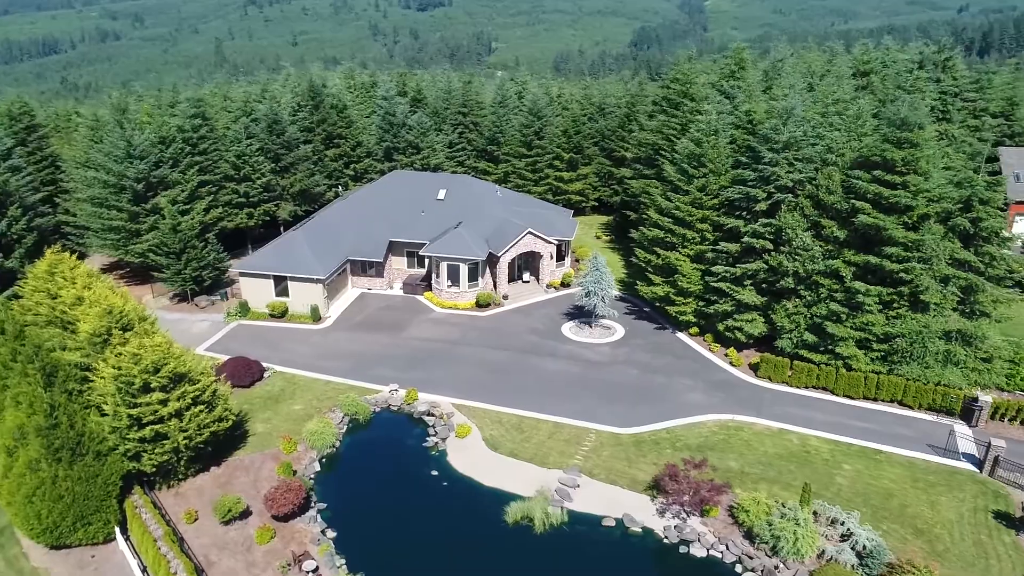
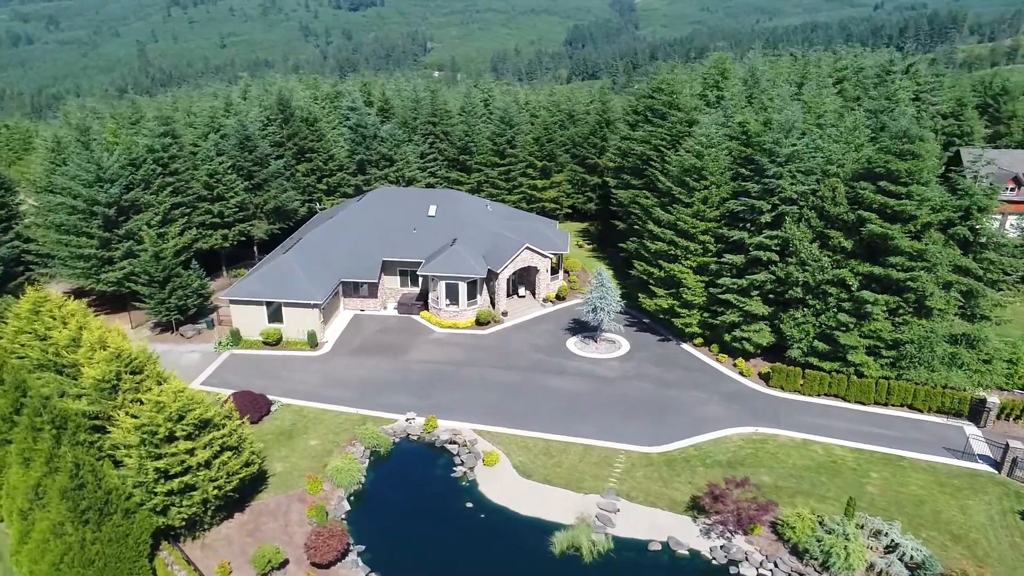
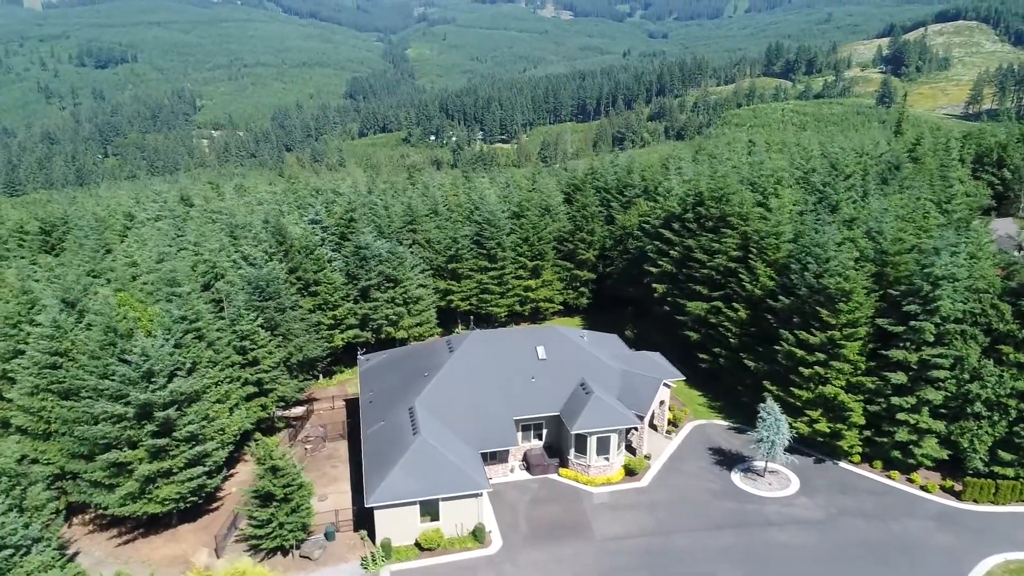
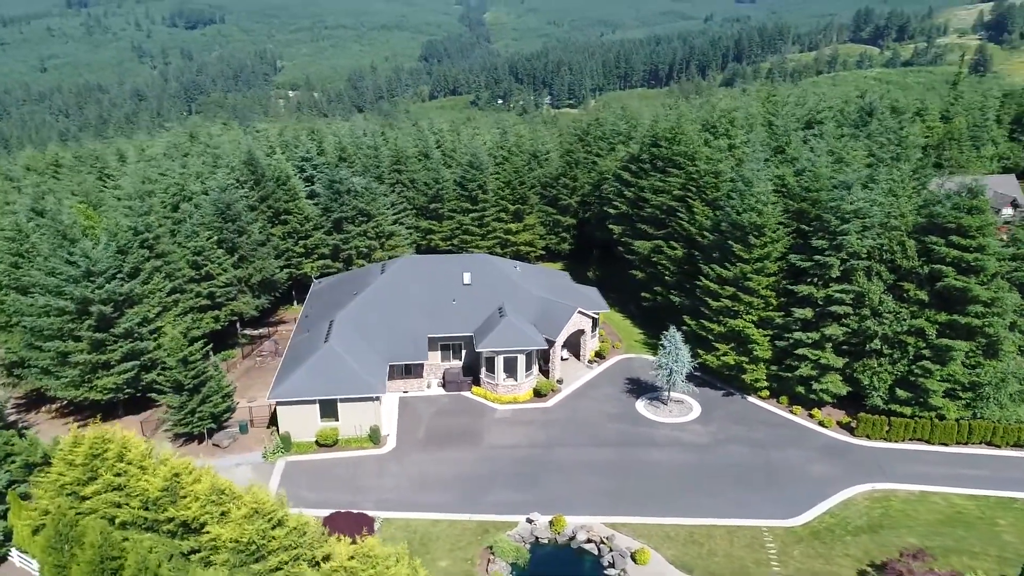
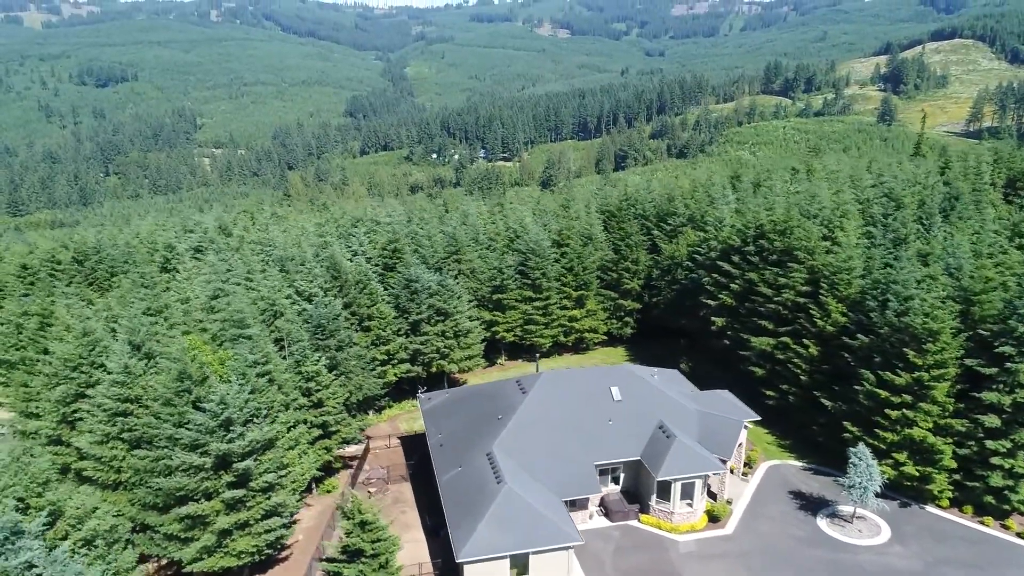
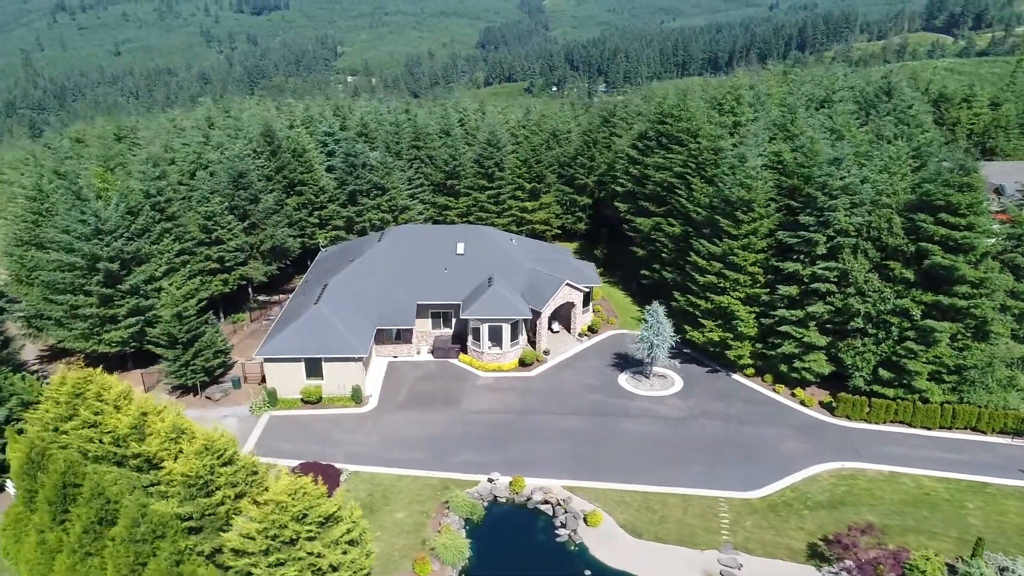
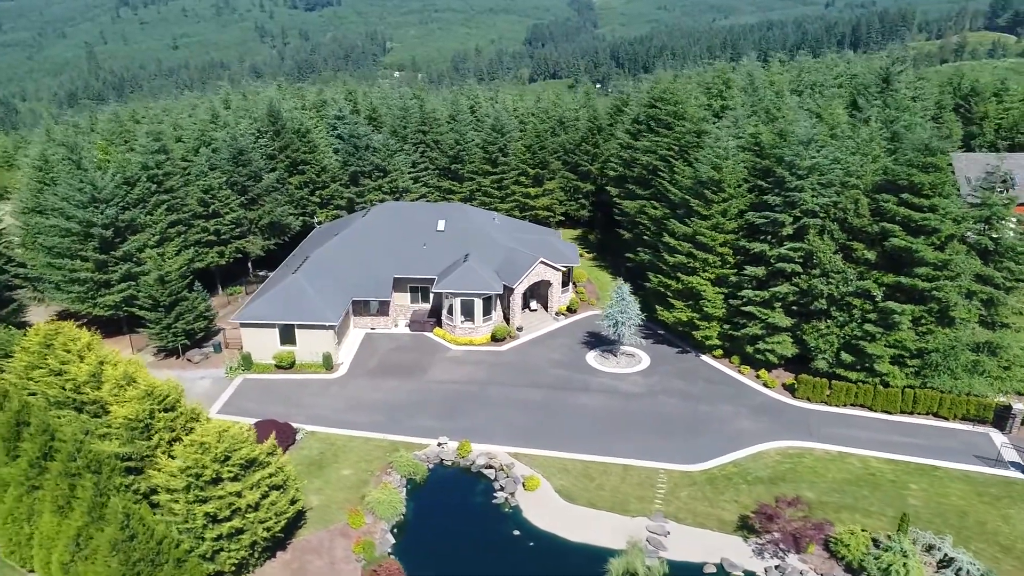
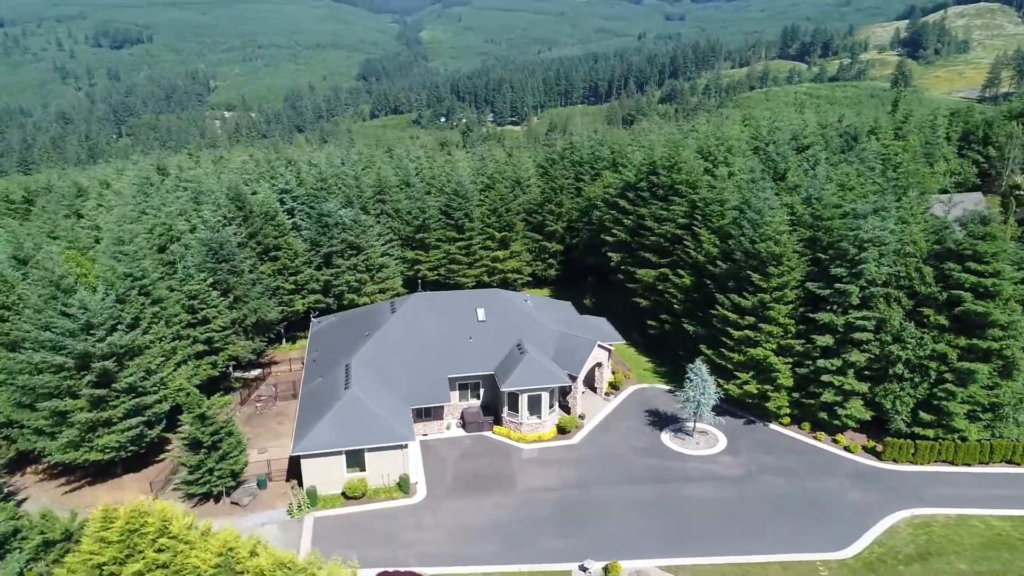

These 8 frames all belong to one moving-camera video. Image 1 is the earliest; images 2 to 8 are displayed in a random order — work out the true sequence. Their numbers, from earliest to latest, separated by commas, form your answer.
2, 7, 6, 4, 8, 3, 5
